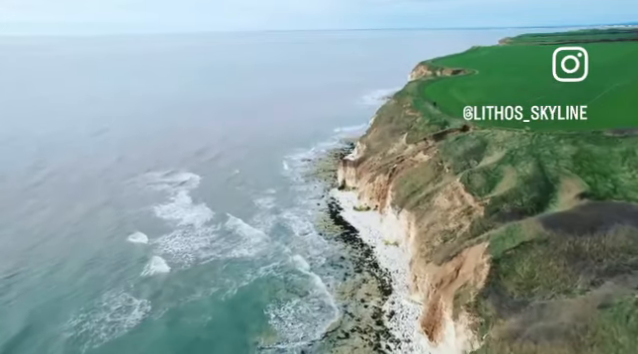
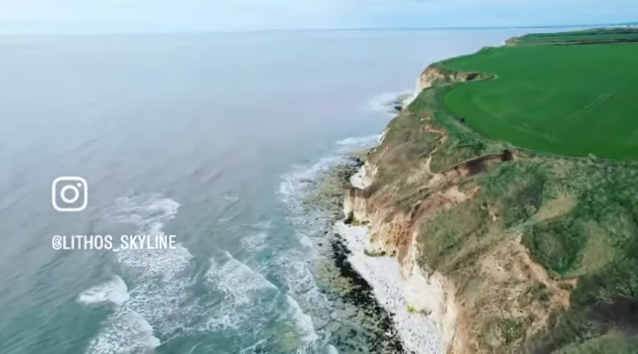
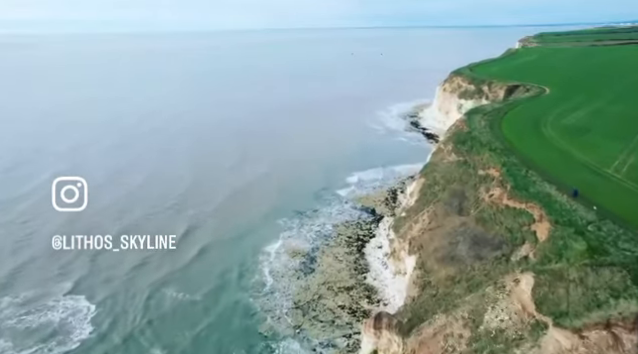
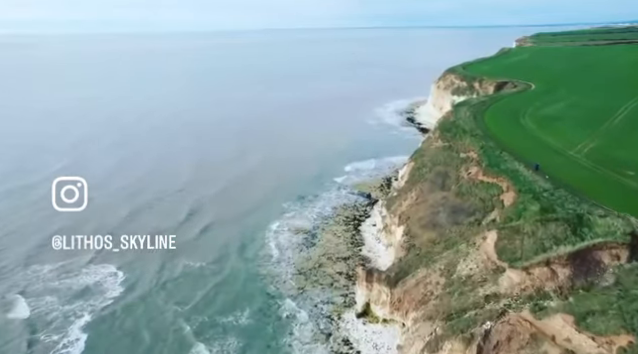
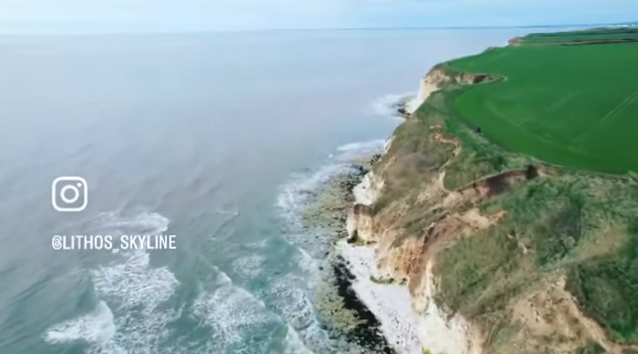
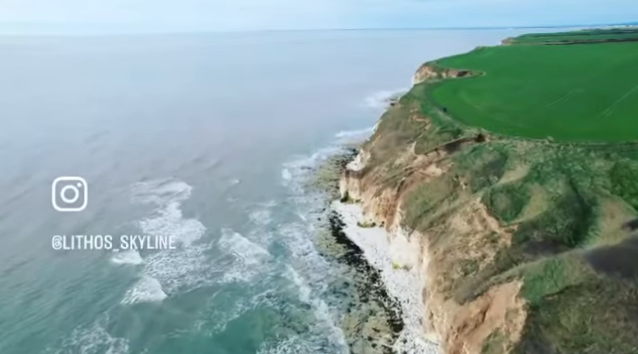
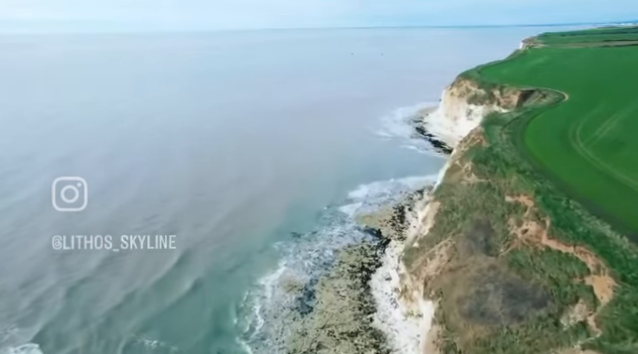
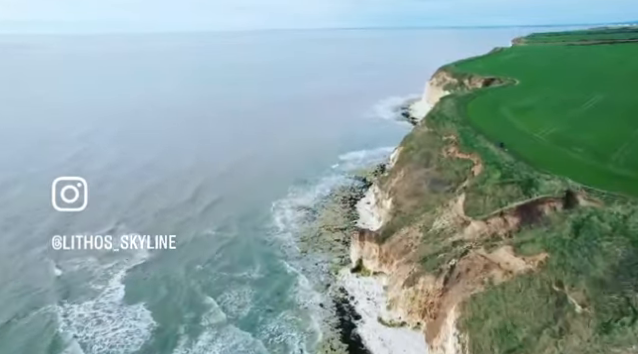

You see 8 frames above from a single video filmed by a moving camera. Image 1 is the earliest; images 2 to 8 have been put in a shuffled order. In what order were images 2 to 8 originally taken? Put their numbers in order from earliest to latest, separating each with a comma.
6, 2, 5, 8, 4, 3, 7
